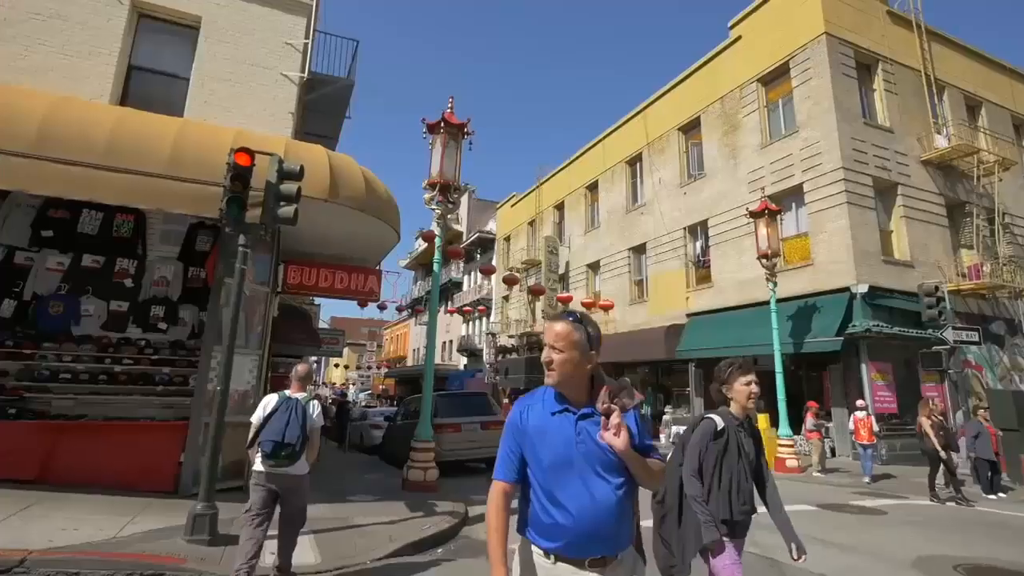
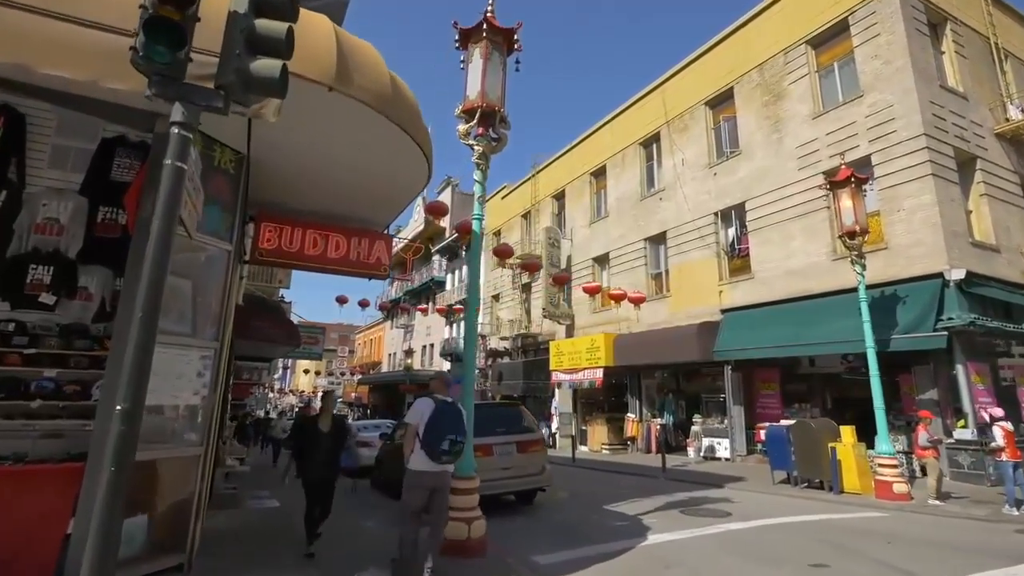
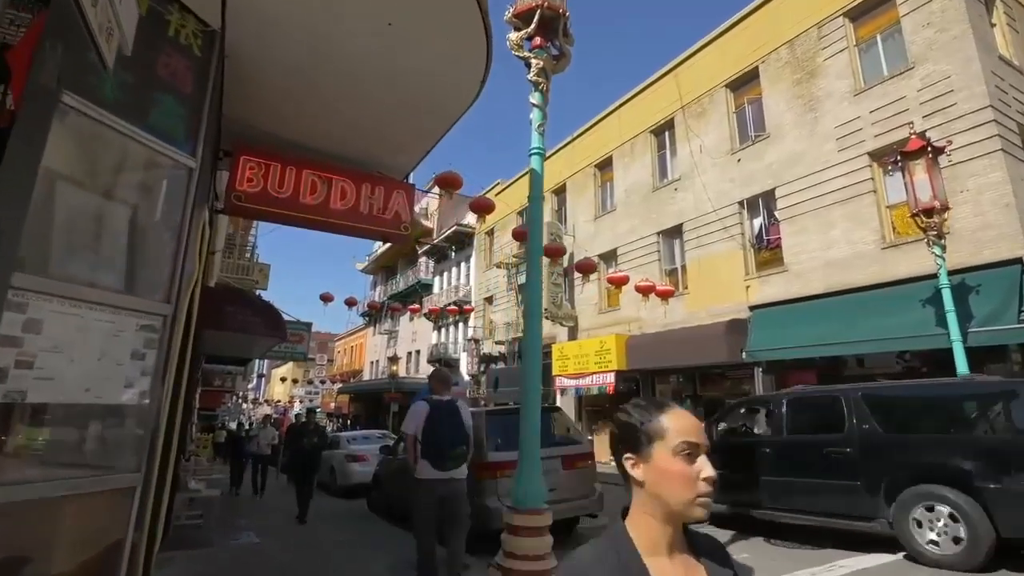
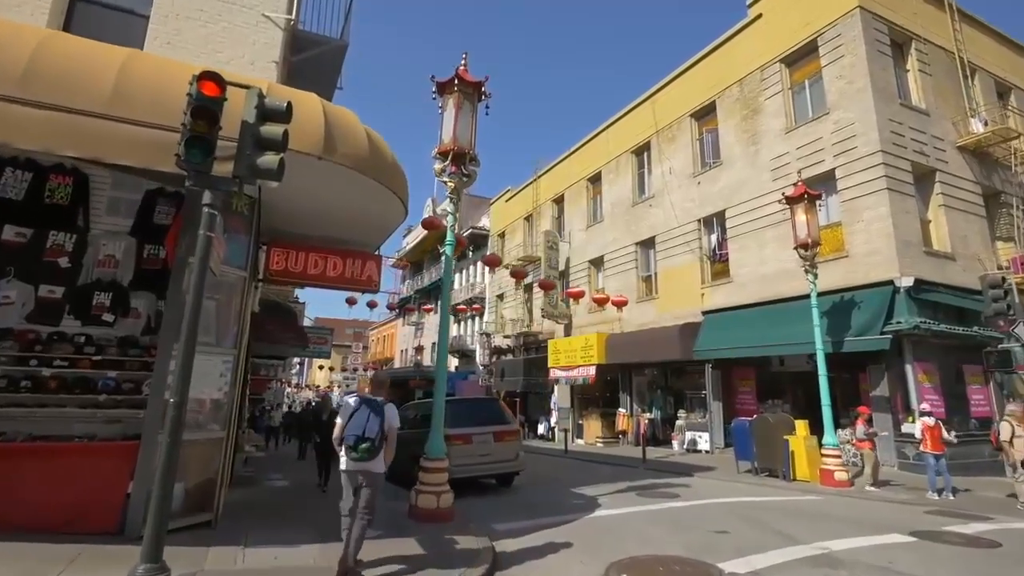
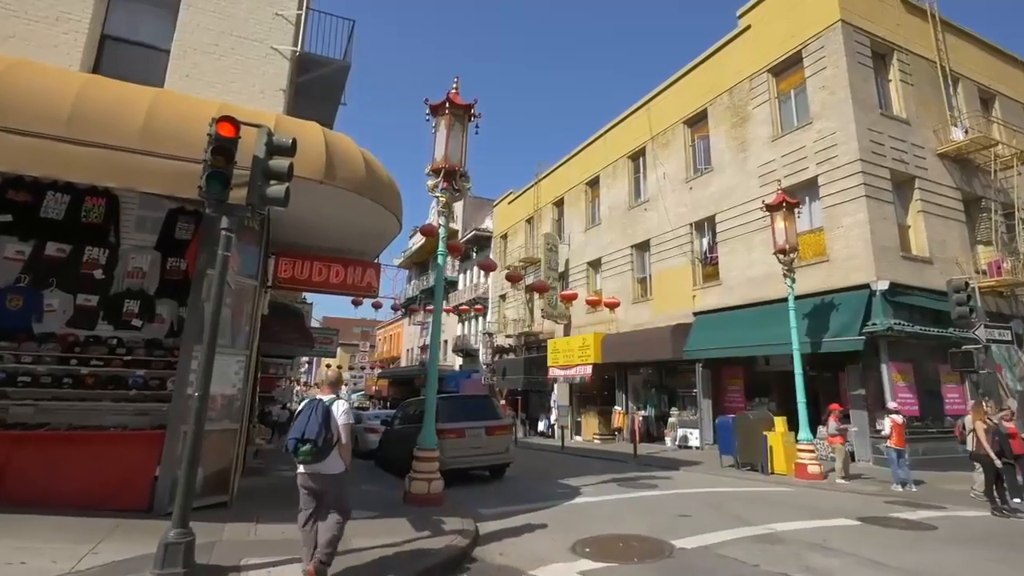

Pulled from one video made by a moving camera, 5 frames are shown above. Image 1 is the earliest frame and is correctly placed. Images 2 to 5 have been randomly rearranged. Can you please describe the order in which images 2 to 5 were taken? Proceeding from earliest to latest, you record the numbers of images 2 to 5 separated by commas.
5, 4, 2, 3
